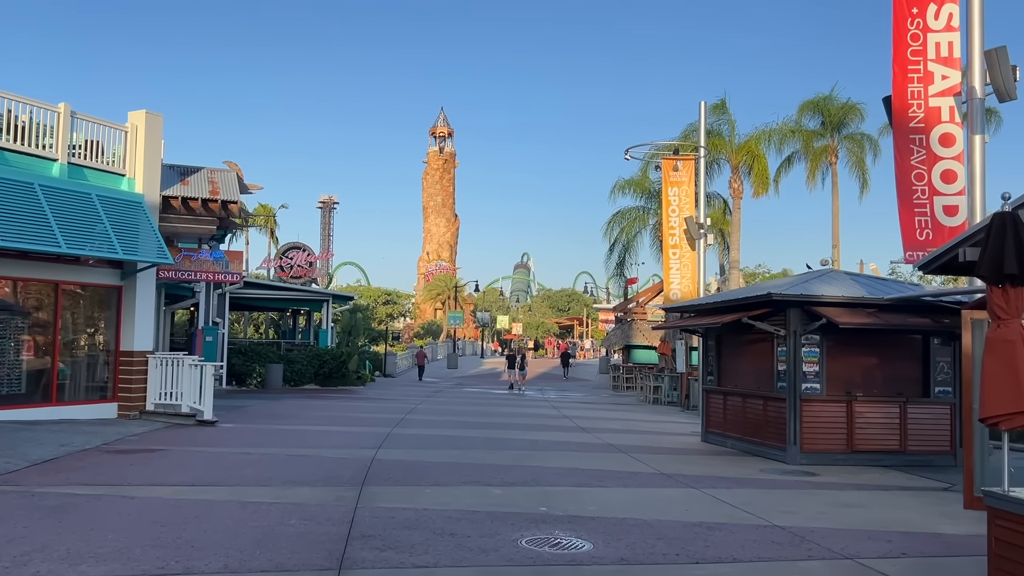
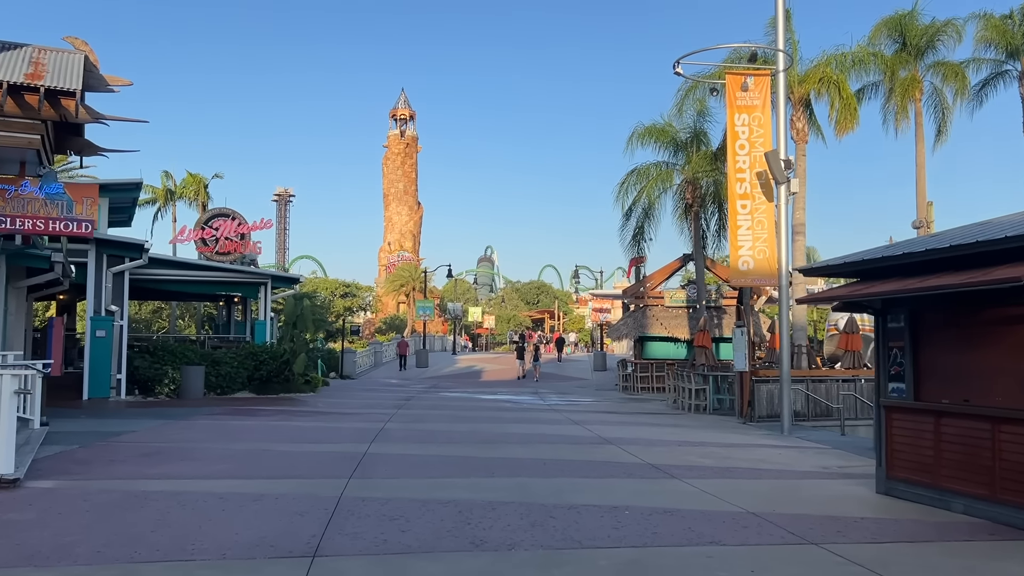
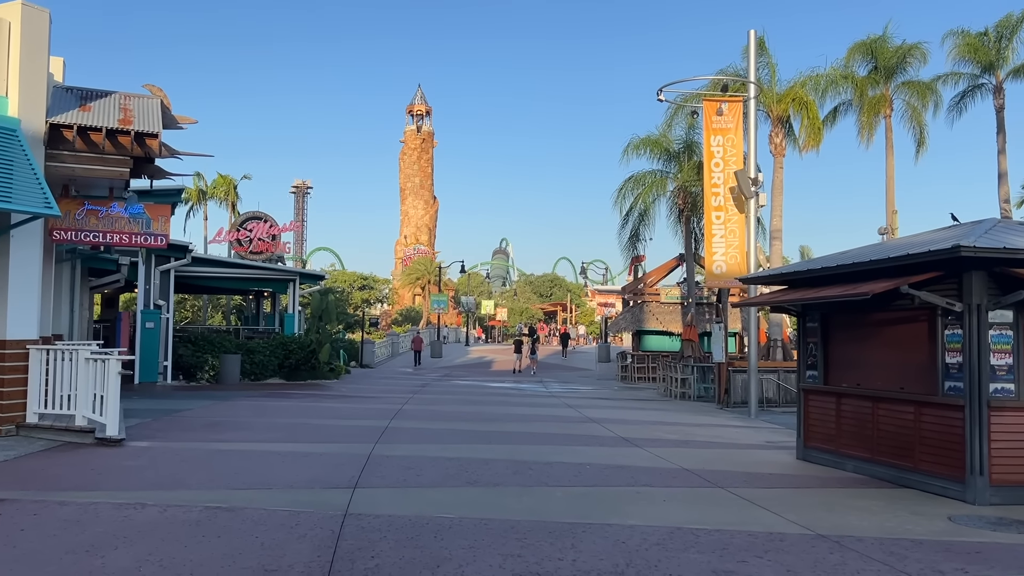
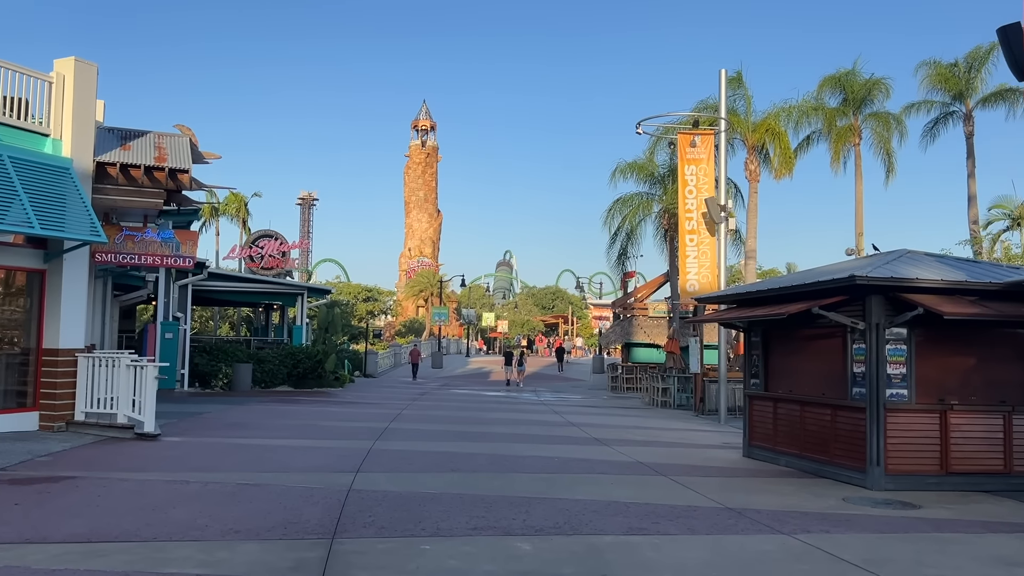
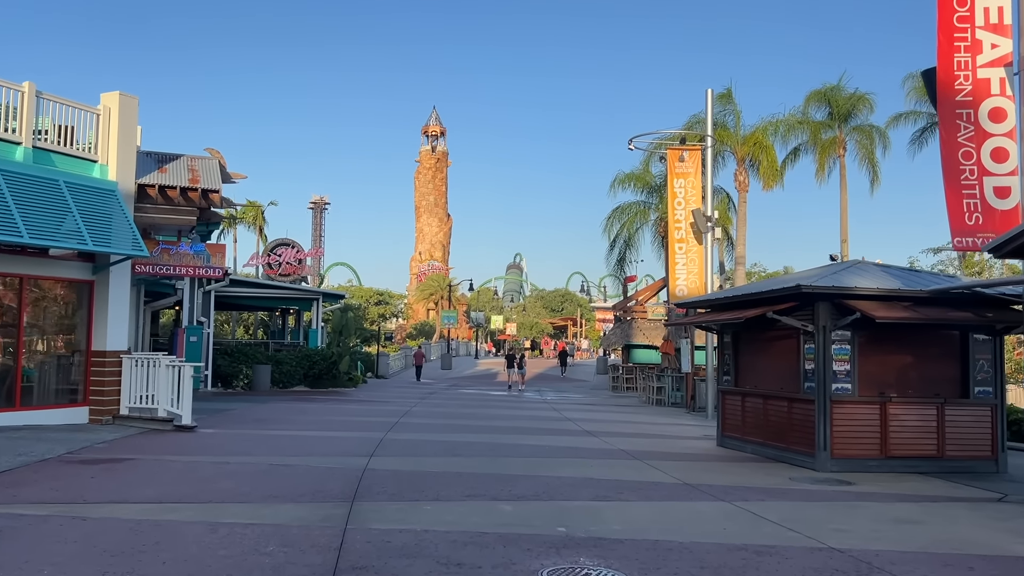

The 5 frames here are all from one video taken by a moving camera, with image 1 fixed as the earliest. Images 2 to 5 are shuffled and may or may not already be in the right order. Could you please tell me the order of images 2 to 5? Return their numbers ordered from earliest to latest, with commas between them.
5, 4, 3, 2
